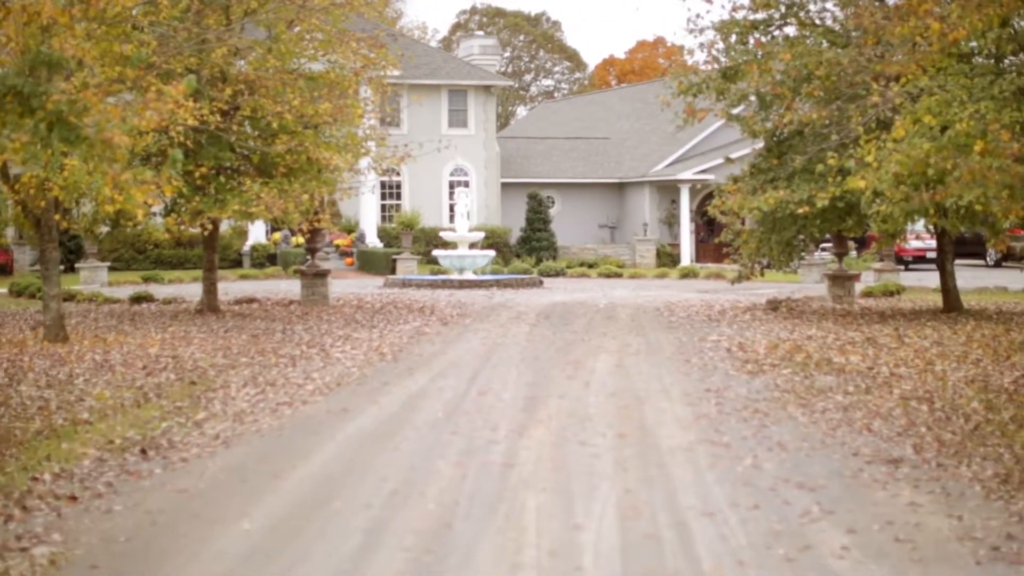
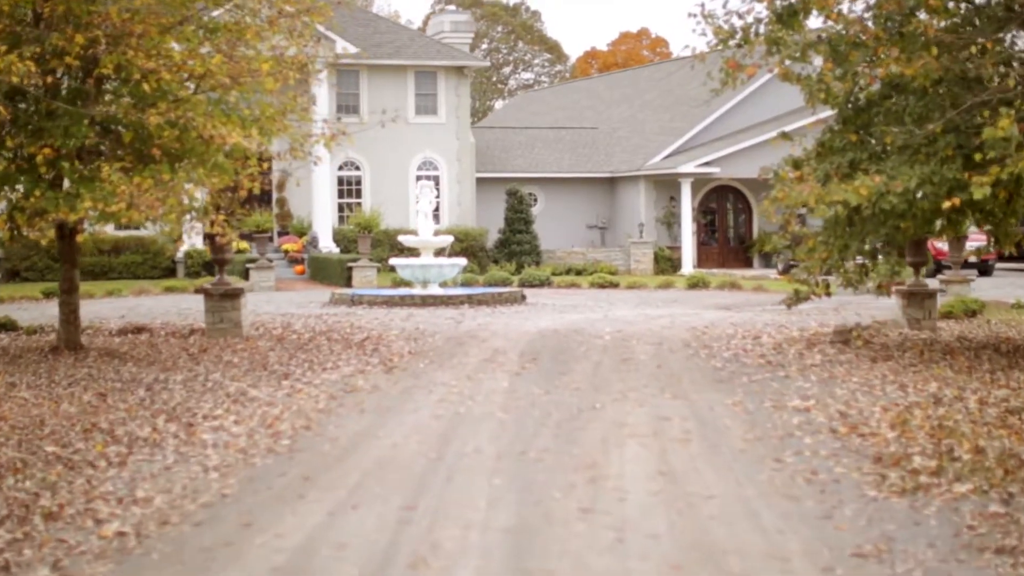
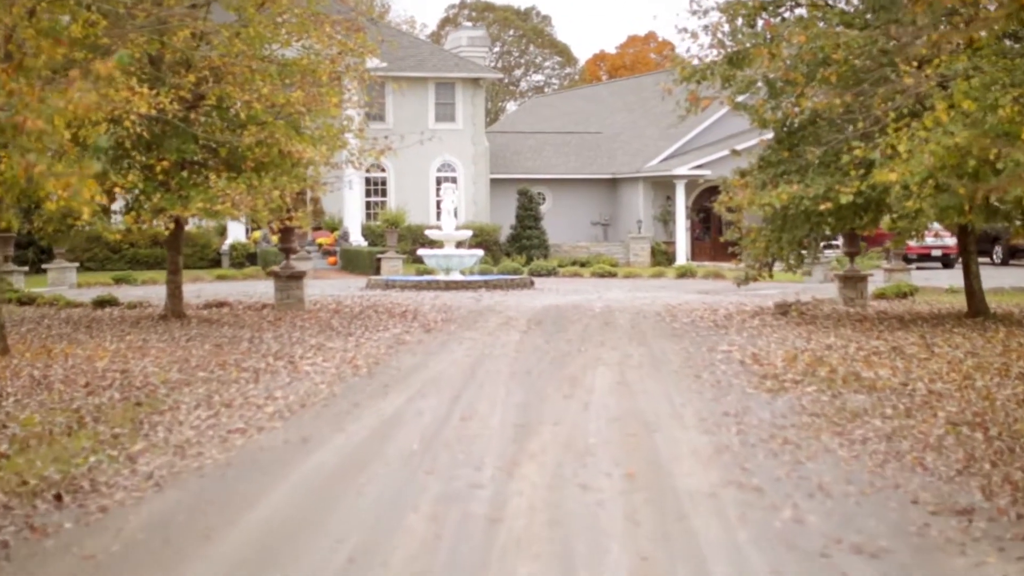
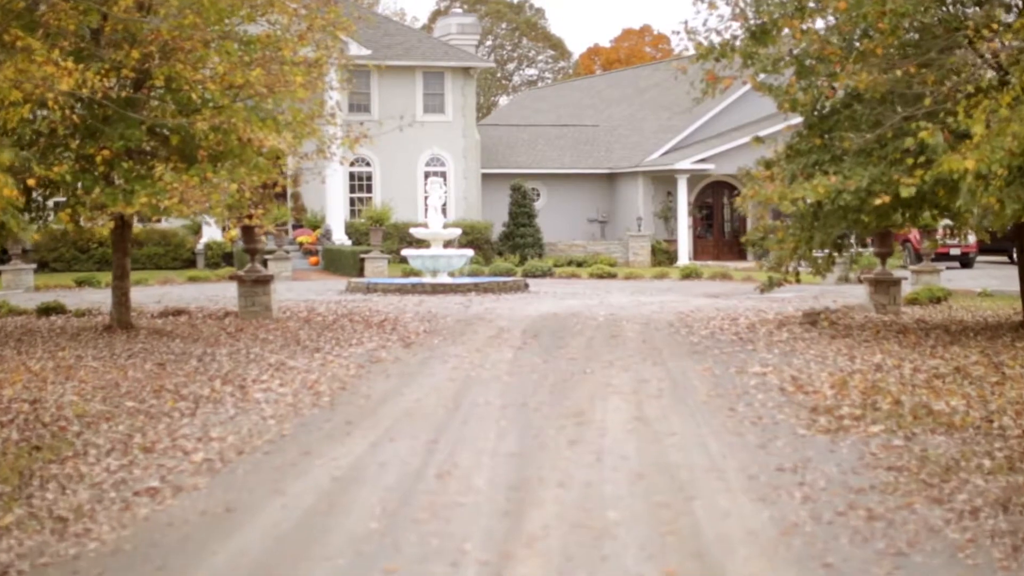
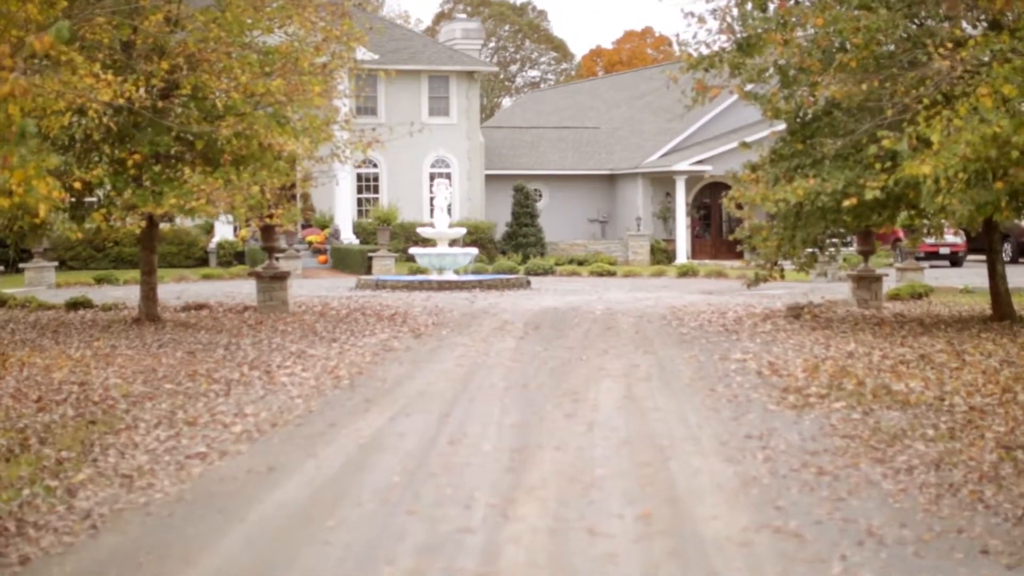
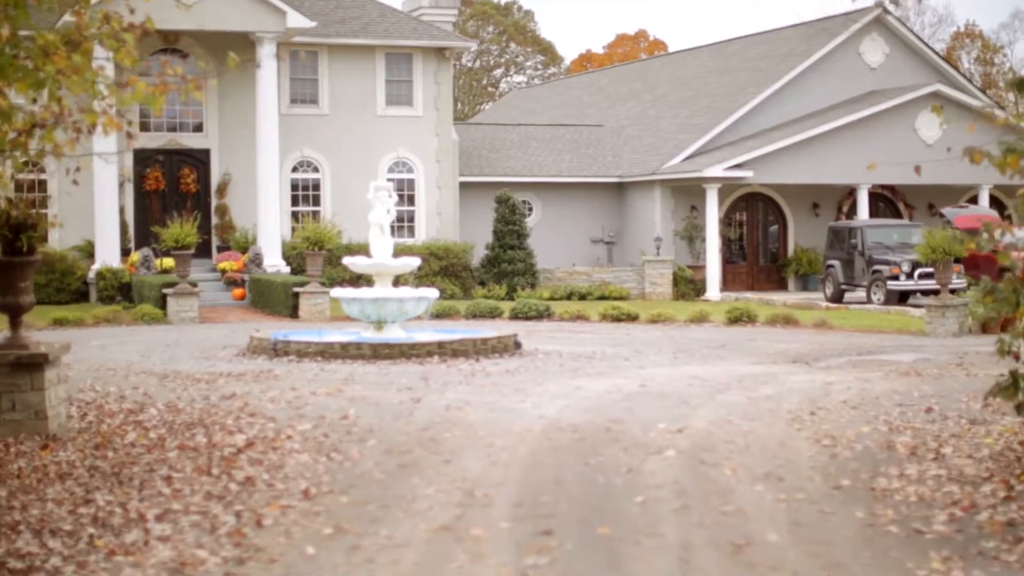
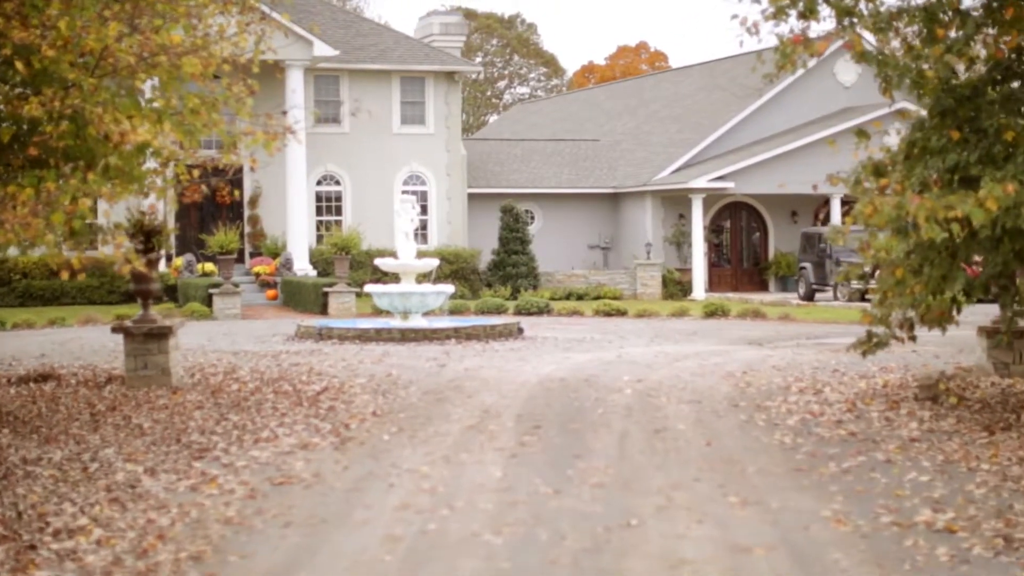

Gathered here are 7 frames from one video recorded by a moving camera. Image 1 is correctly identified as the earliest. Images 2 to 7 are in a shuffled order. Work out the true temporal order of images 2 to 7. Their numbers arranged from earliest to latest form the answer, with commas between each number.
3, 5, 4, 2, 7, 6
